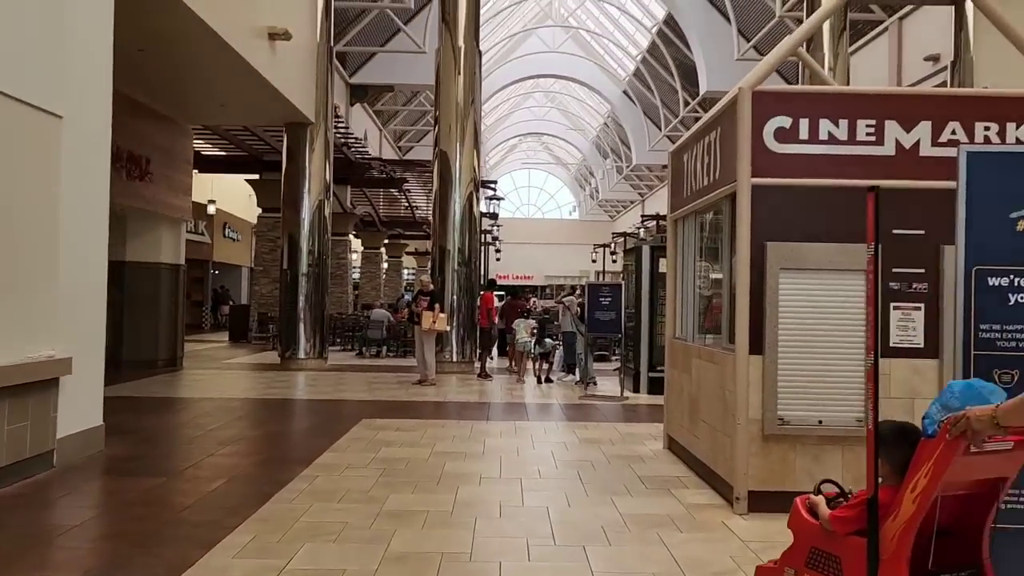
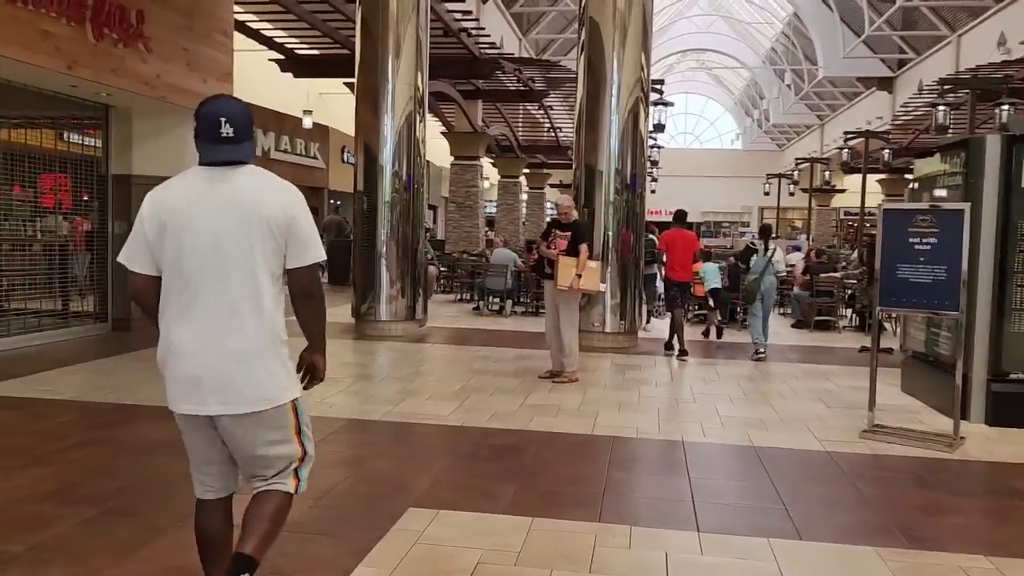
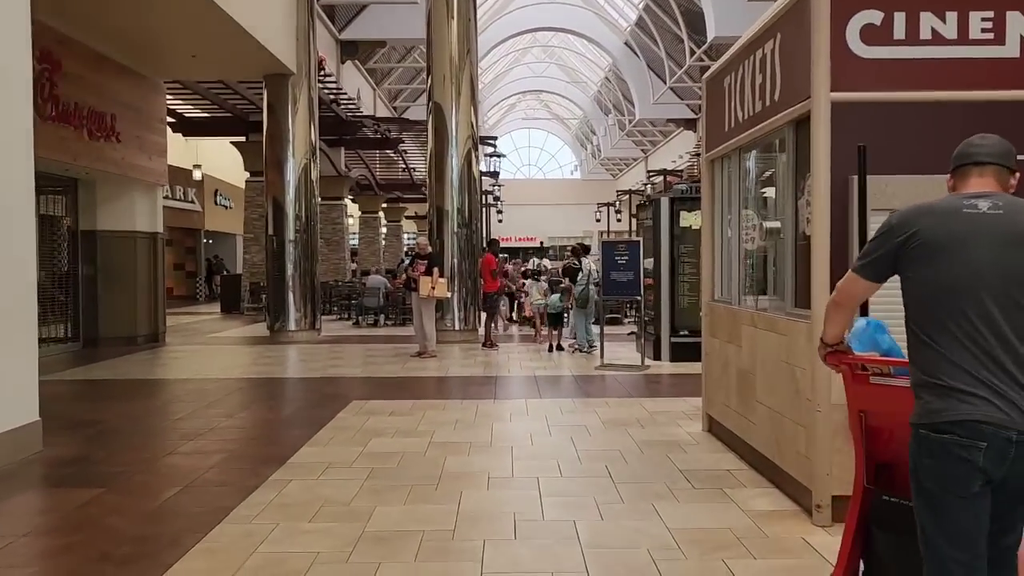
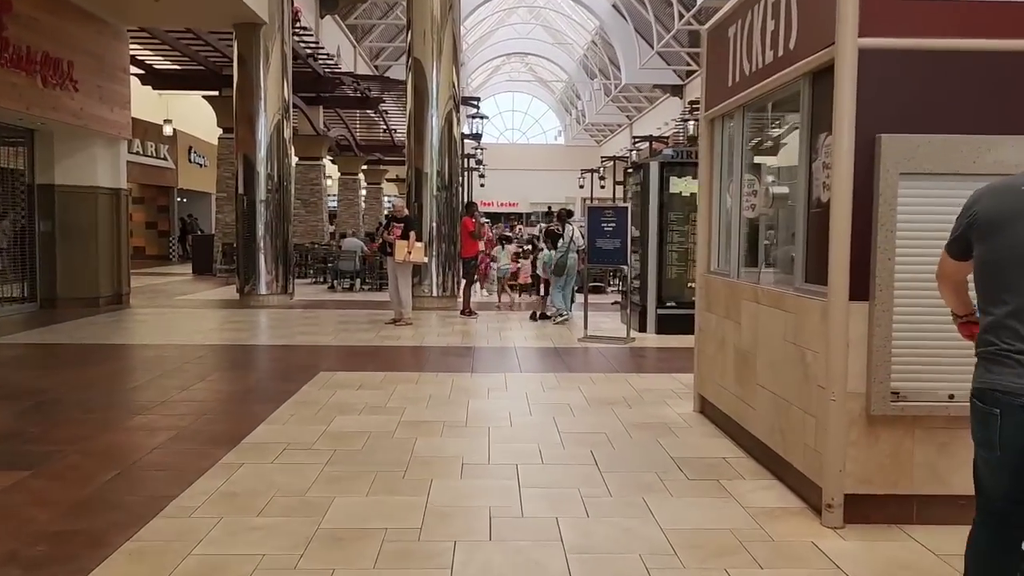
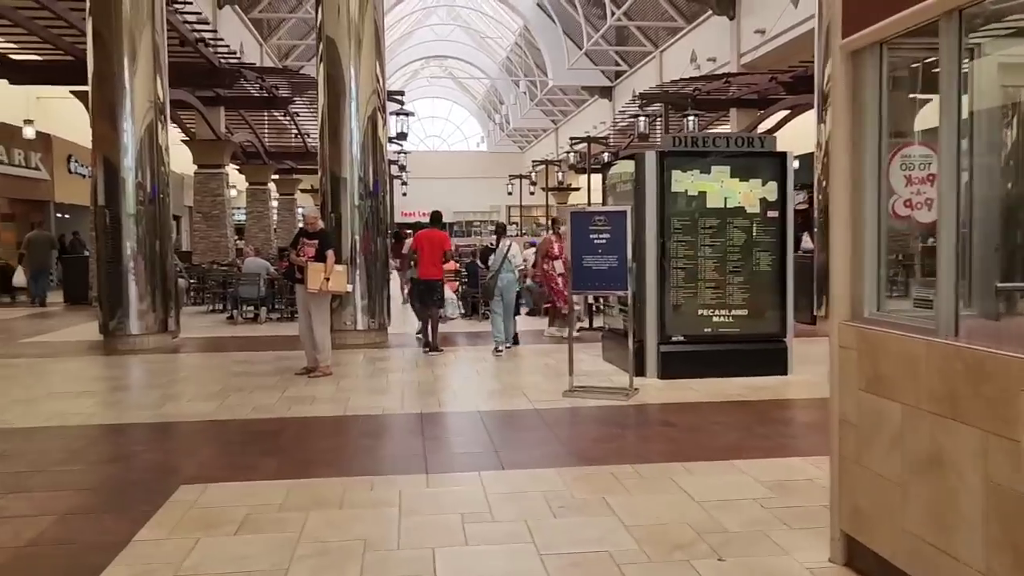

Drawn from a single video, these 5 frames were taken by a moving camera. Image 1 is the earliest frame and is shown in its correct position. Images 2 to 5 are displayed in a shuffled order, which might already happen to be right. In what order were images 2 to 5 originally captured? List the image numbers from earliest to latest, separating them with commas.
3, 4, 5, 2
